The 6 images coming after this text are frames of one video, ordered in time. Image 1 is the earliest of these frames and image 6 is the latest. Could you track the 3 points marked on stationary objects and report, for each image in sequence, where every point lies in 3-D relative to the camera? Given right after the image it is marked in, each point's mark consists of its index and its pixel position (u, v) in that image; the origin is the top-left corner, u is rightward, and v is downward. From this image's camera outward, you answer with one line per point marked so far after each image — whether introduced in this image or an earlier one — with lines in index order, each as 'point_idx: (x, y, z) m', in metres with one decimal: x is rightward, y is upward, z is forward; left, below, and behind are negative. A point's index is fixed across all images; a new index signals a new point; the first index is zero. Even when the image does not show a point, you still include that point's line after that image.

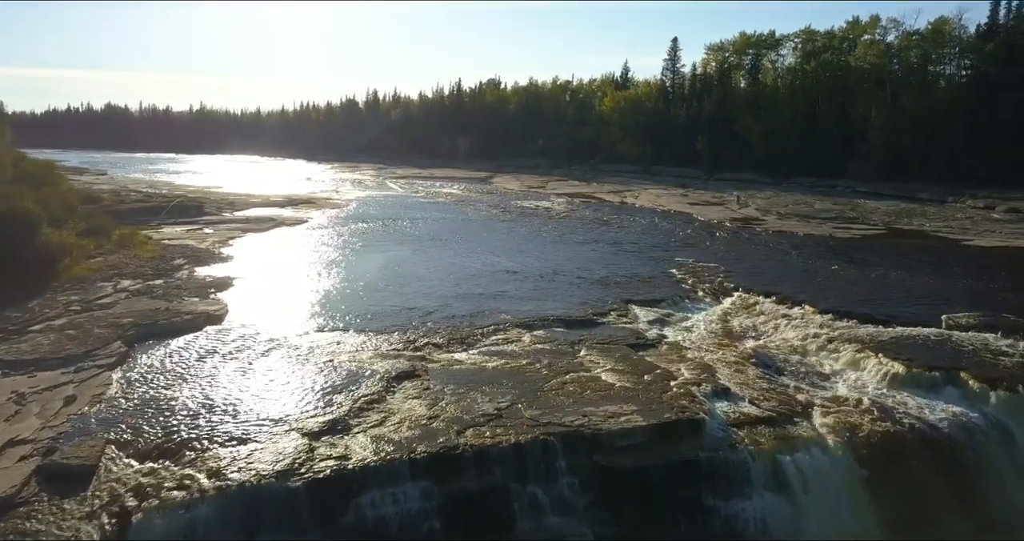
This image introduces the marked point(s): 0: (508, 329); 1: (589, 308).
0: (-0.1, -1.2, +16.0) m
1: (+1.8, -0.9, +17.9) m
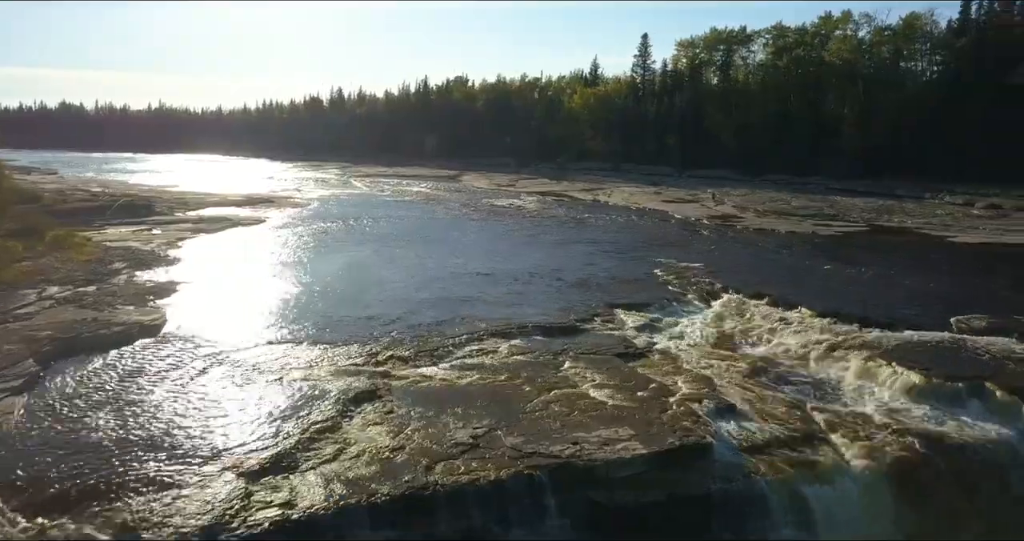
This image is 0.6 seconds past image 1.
0: (-0.6, -1.3, +14.3) m
1: (+1.2, -0.9, +16.3) m
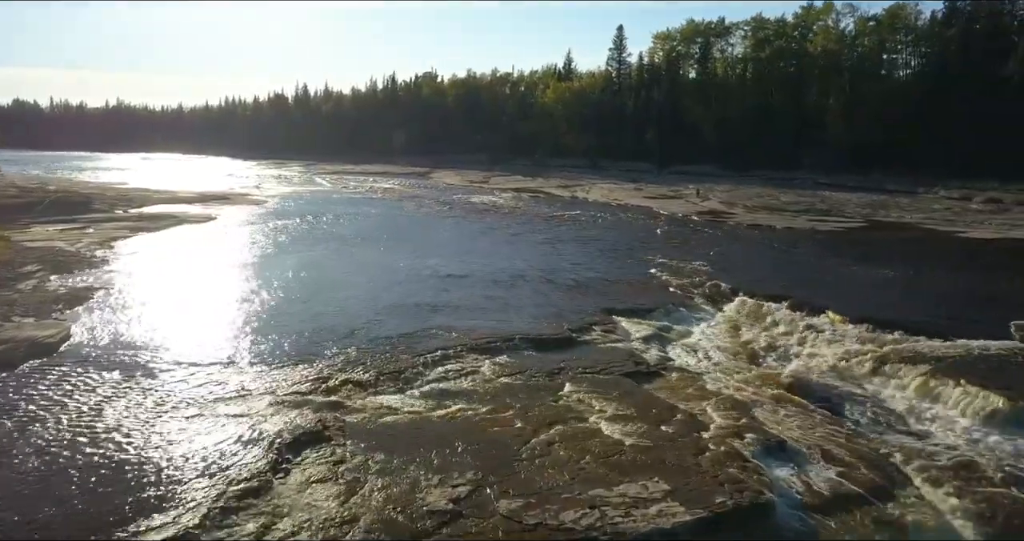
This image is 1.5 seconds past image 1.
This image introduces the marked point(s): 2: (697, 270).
0: (-0.8, -1.3, +11.7) m
1: (+0.9, -0.9, +13.7) m
2: (+4.5, 0.0, +18.6) m
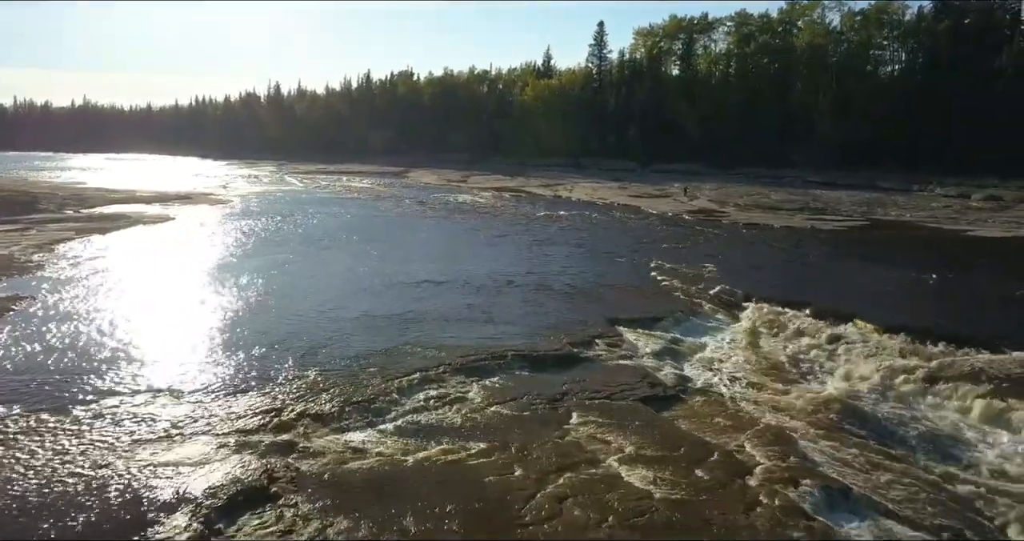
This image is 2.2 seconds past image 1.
0: (-0.9, -1.4, +9.8) m
1: (+0.8, -1.0, +11.9) m
2: (+4.2, 0.0, +16.9) m
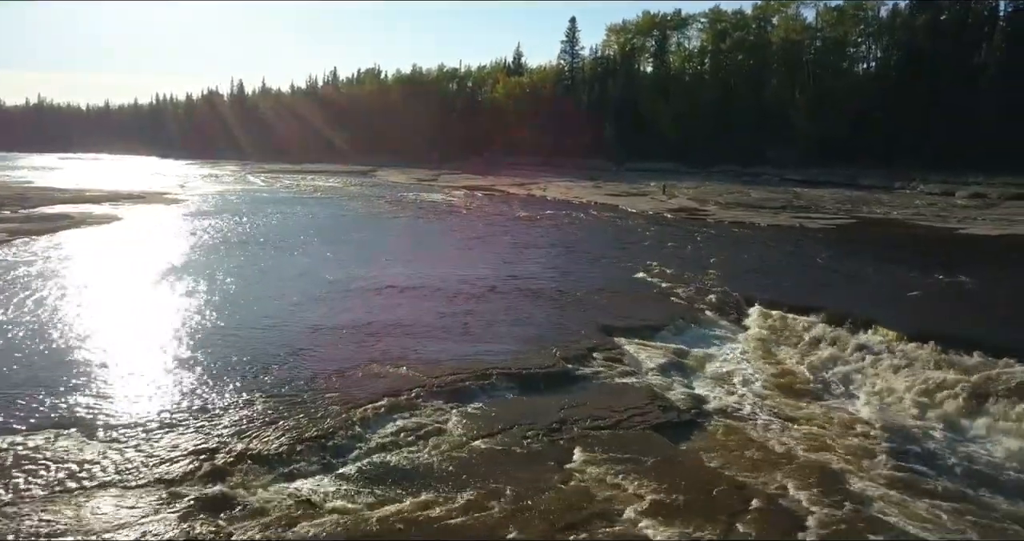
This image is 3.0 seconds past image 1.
0: (-1.0, -1.4, +8.2) m
1: (+0.5, -1.0, +10.4) m
2: (+3.8, -0.1, +15.5) m
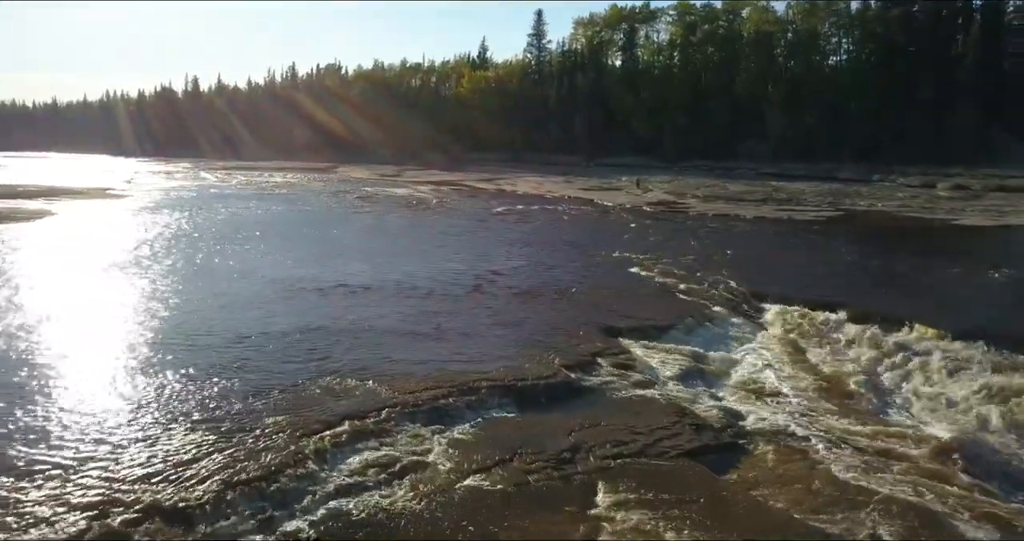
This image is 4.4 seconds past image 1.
0: (-1.0, -1.3, +6.4) m
1: (+0.4, -0.9, +8.6) m
2: (+3.4, +0.1, +13.9) m
